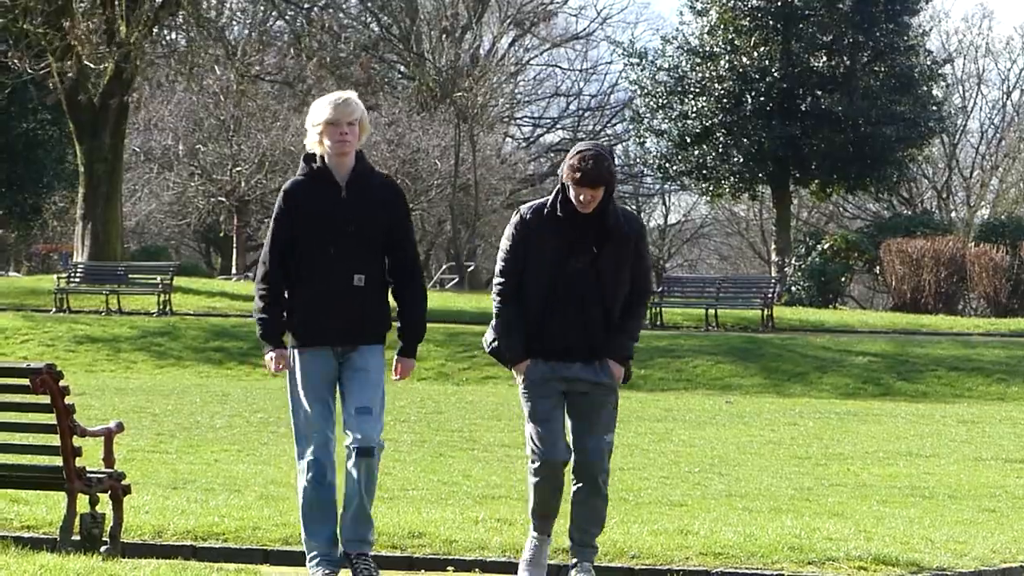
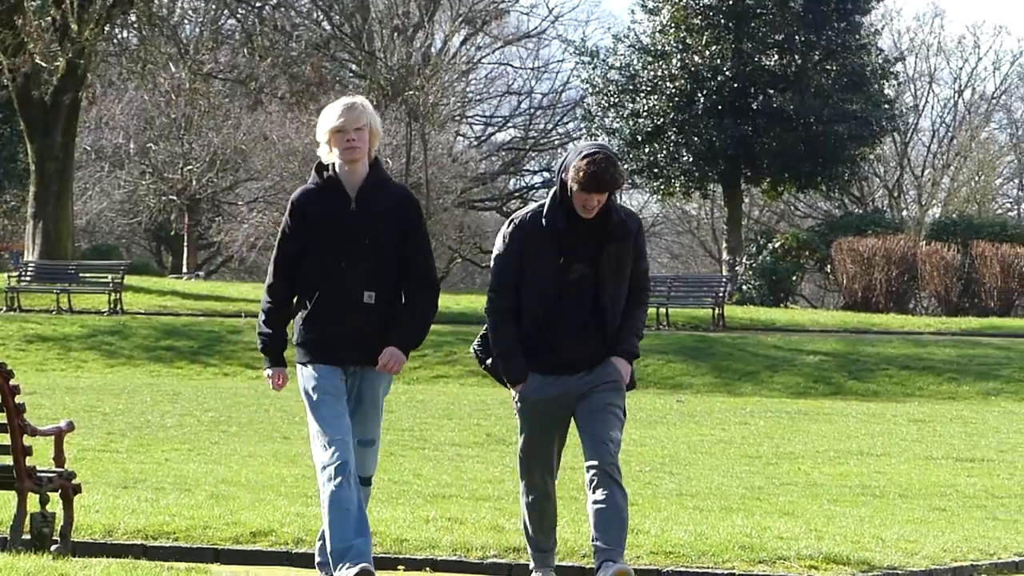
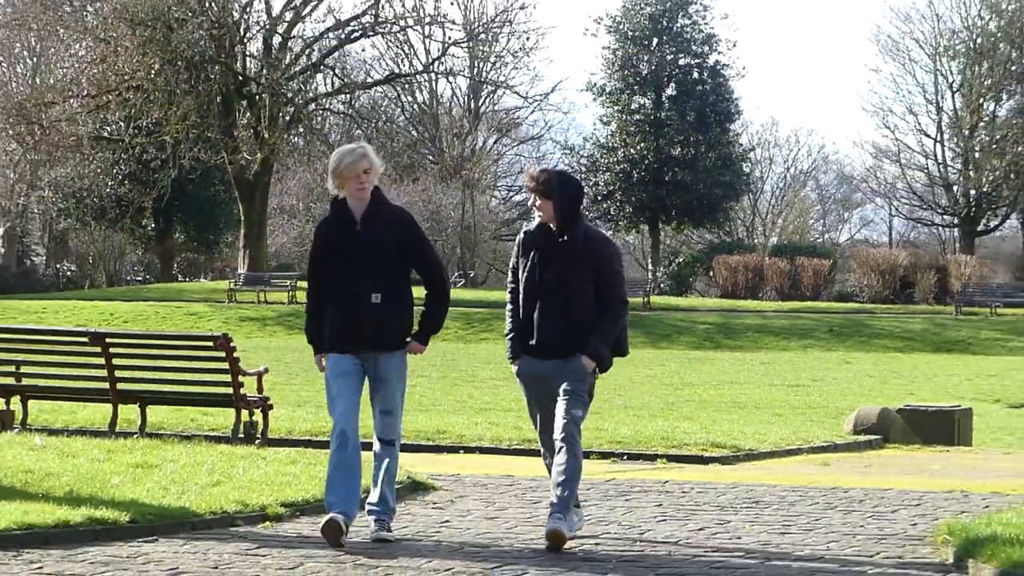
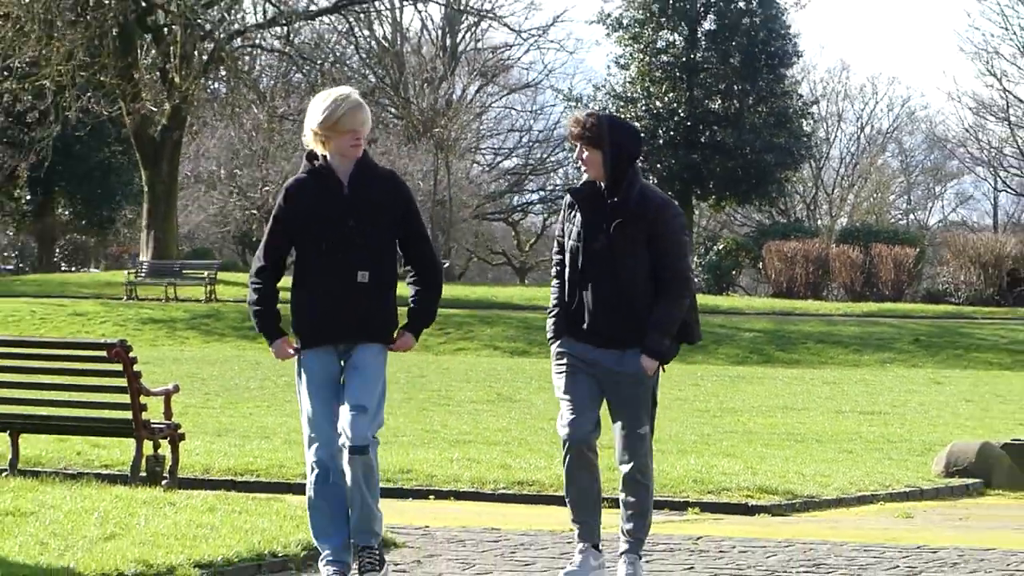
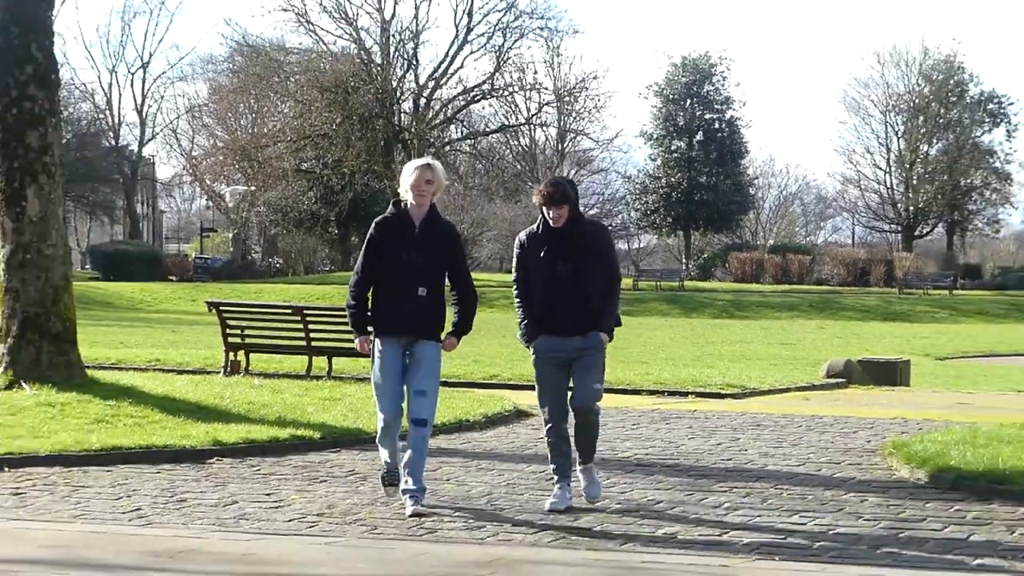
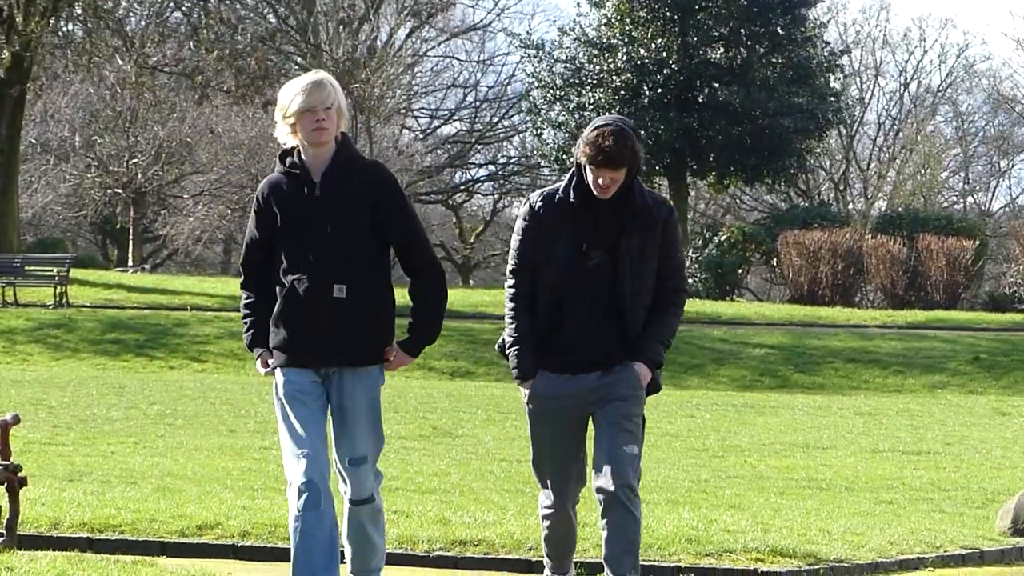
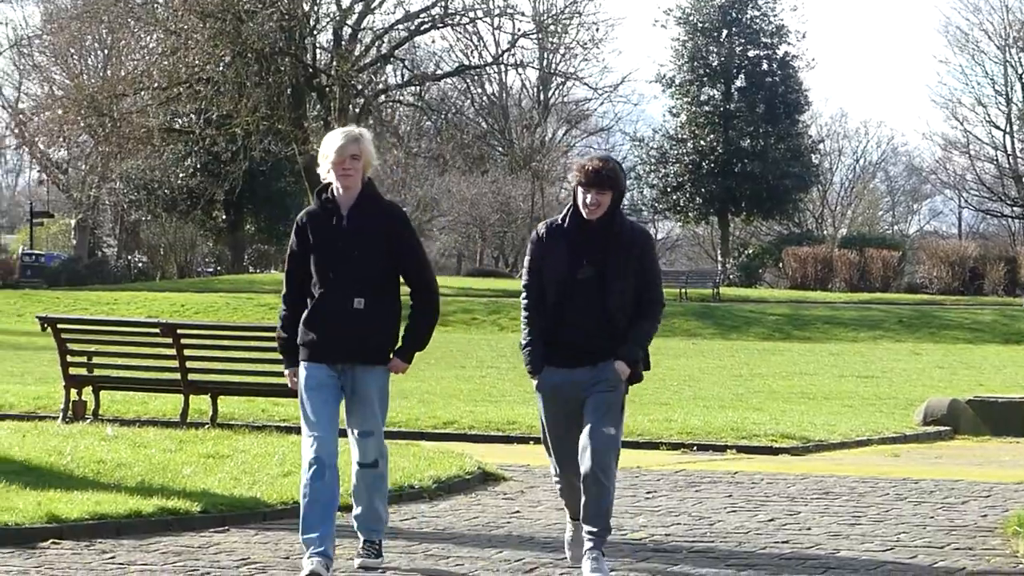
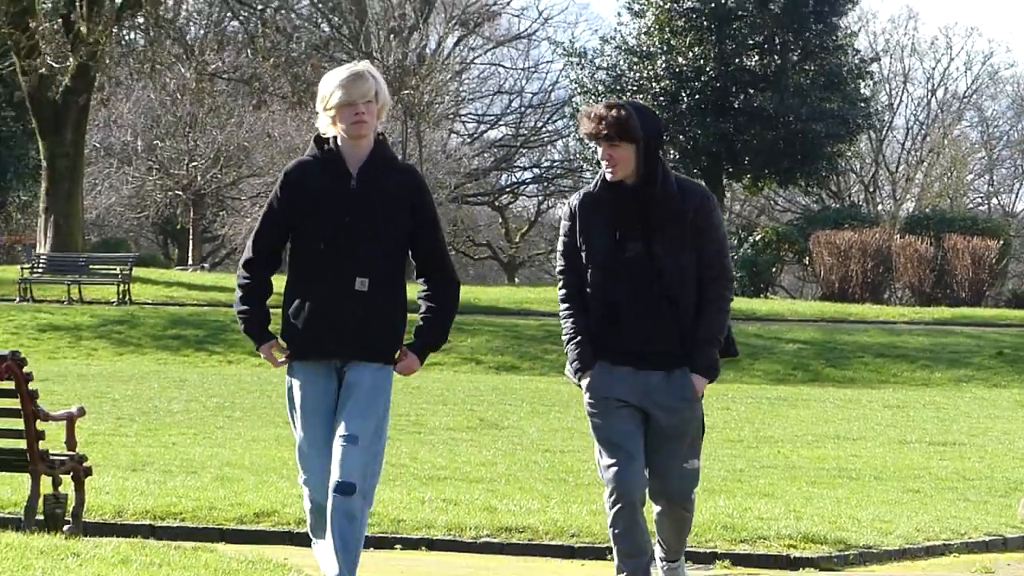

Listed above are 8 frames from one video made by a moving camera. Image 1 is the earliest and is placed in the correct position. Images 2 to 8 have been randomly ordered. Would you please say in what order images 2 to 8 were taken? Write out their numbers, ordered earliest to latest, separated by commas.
2, 6, 8, 4, 3, 7, 5
